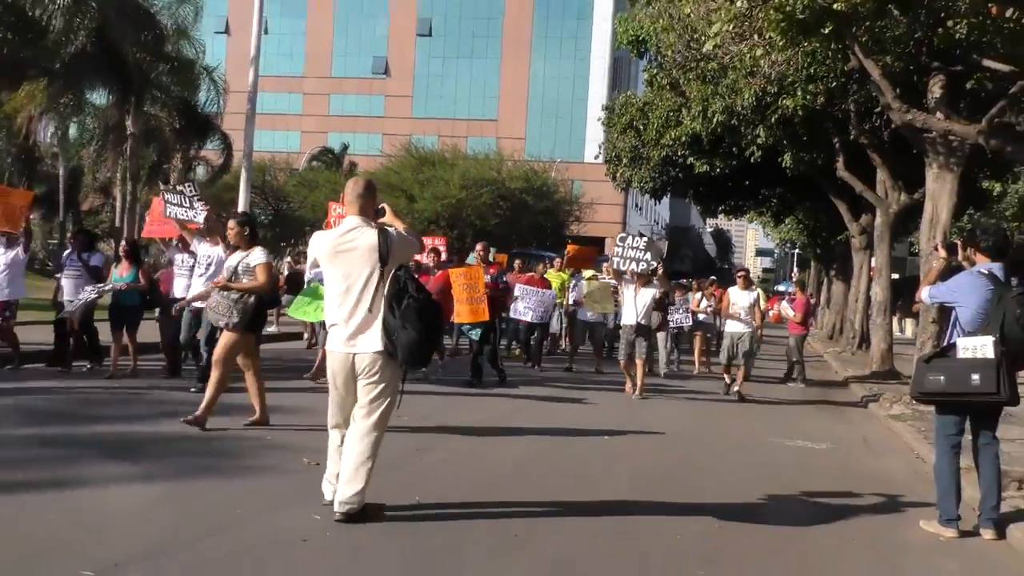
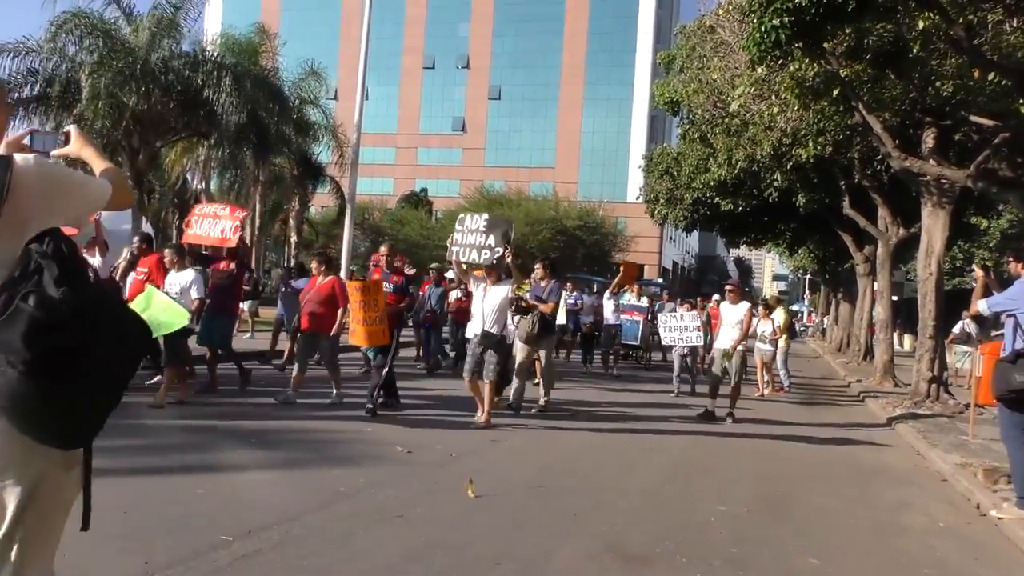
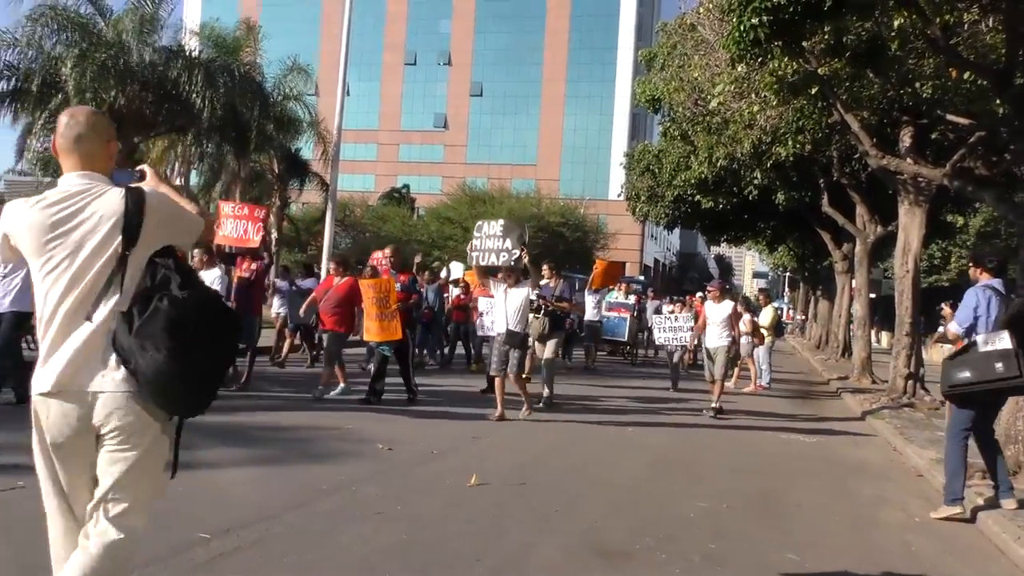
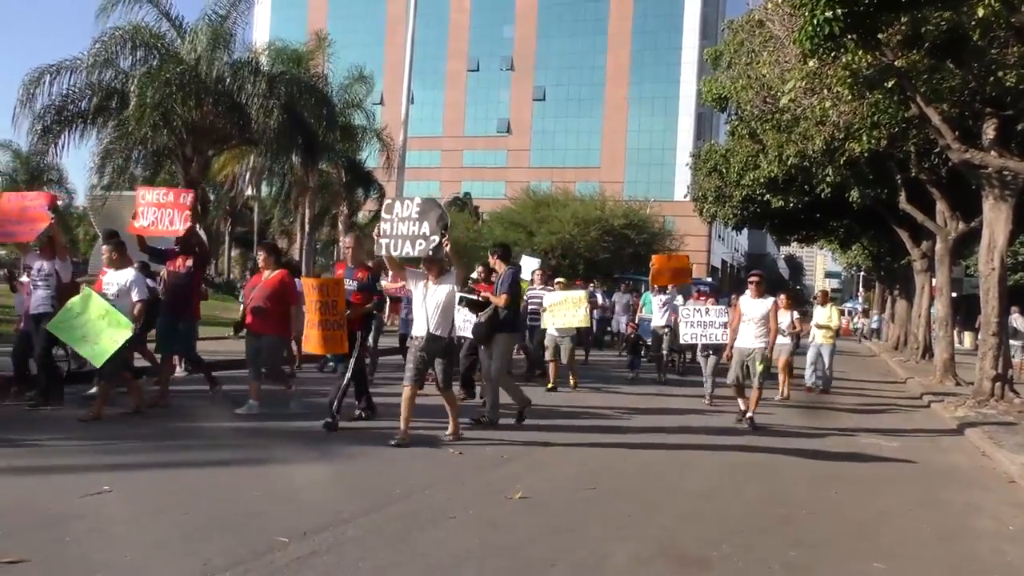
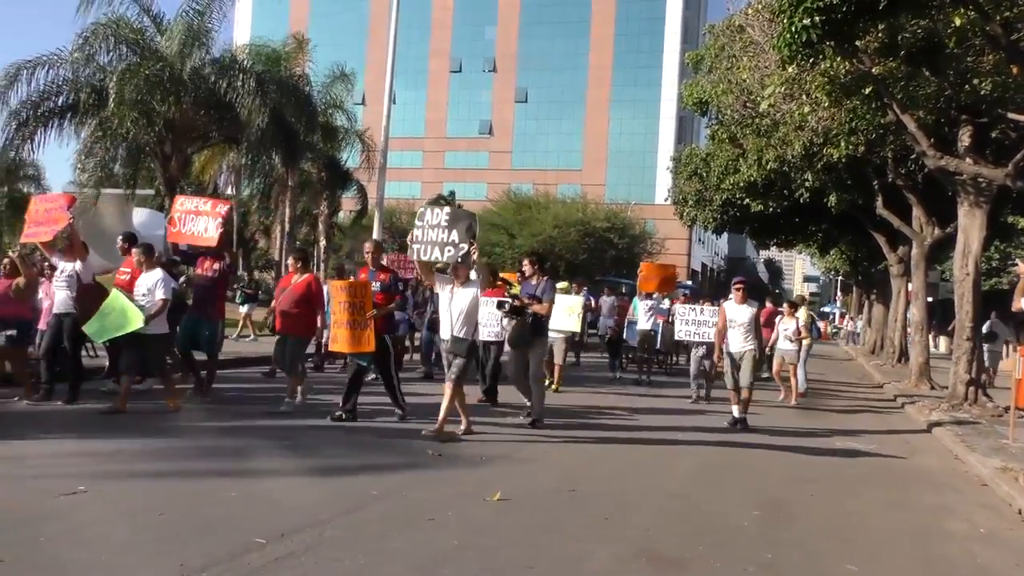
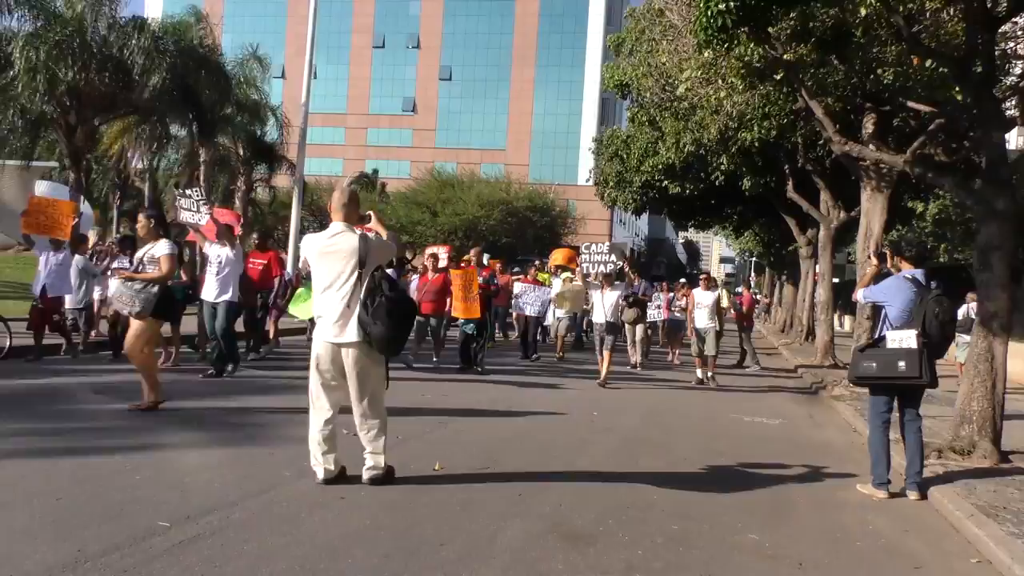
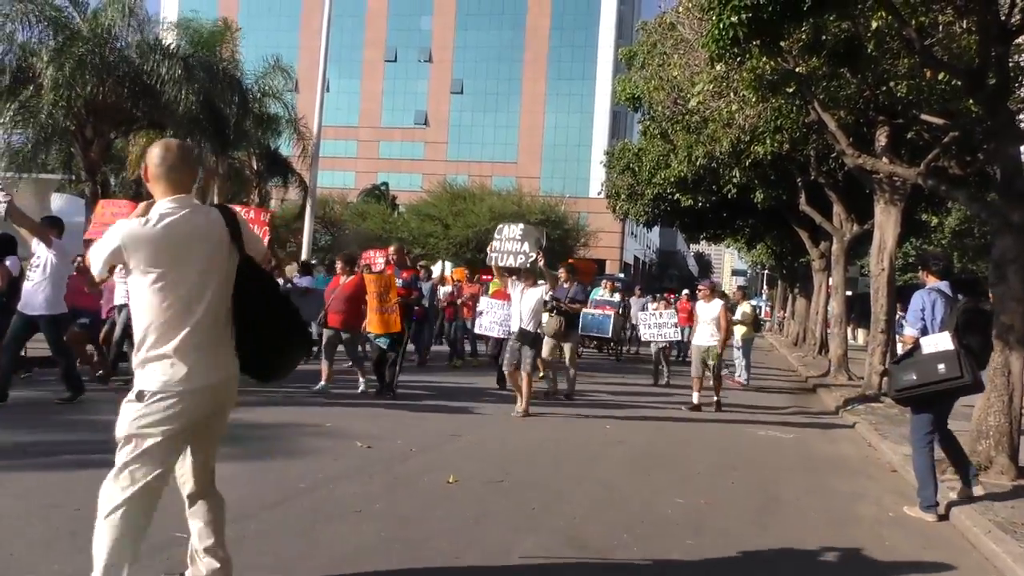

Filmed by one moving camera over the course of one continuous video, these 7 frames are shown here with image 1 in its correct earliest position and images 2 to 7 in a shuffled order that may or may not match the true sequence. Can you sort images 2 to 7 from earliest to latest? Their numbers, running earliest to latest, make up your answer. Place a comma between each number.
6, 7, 3, 2, 5, 4
